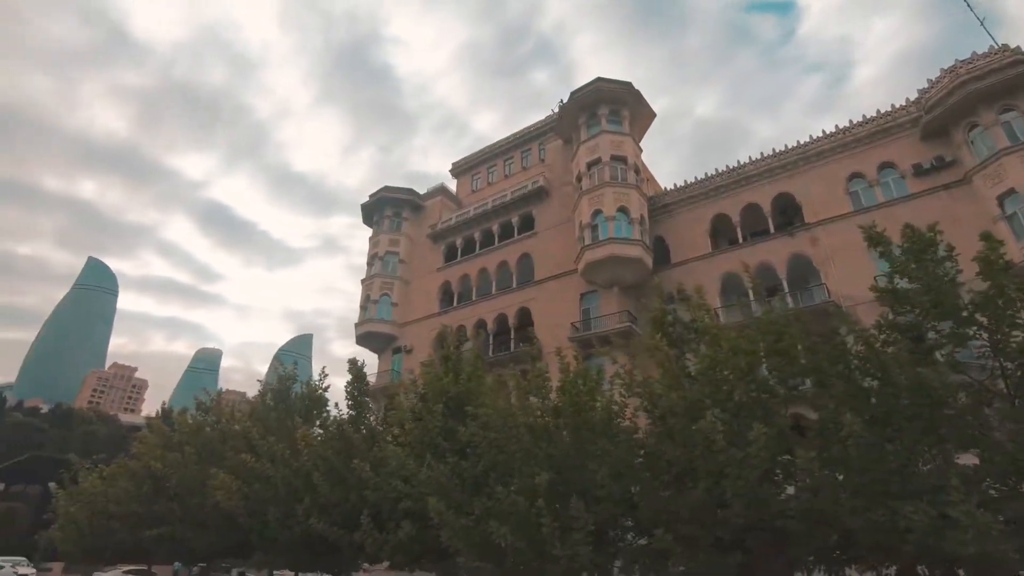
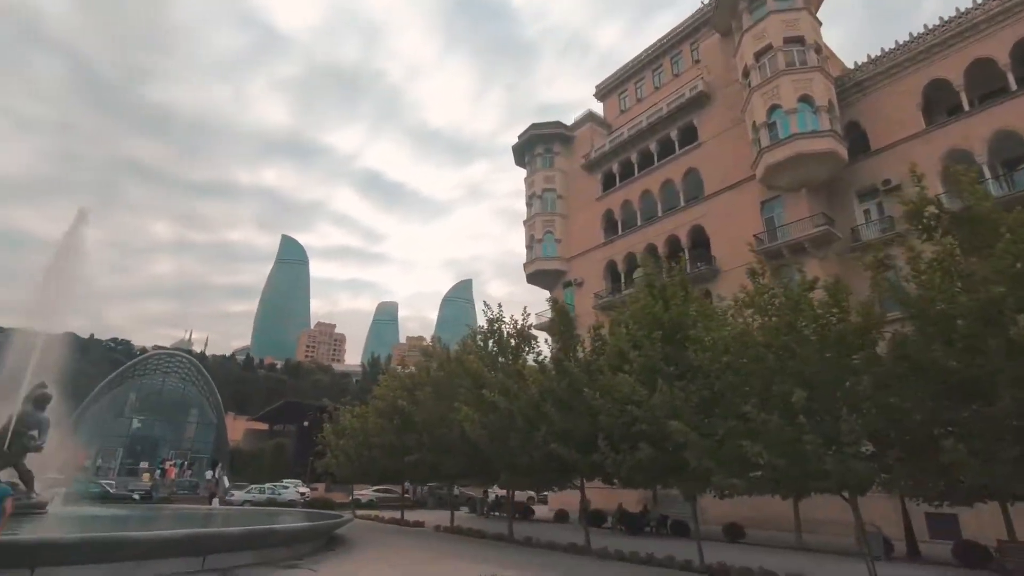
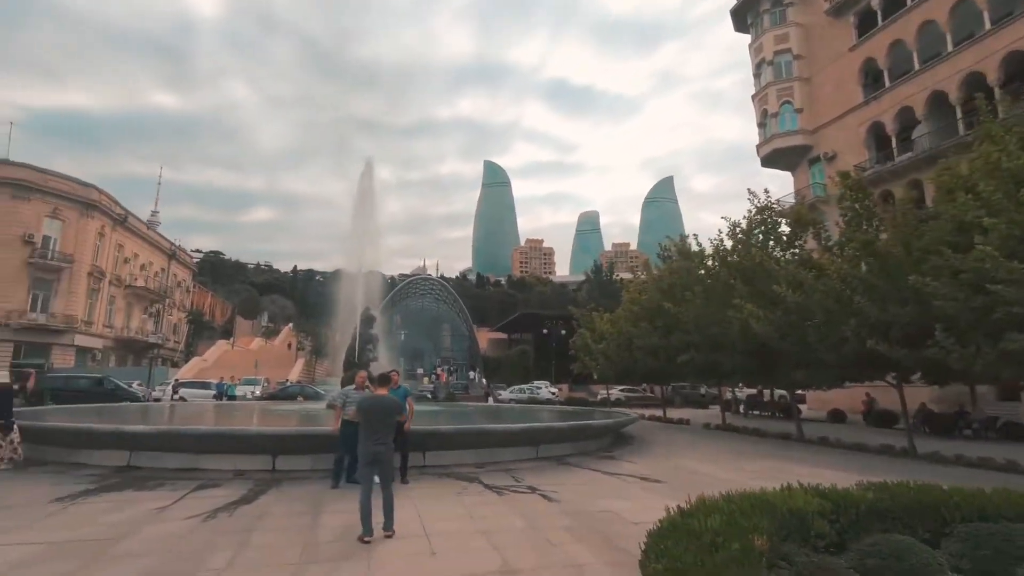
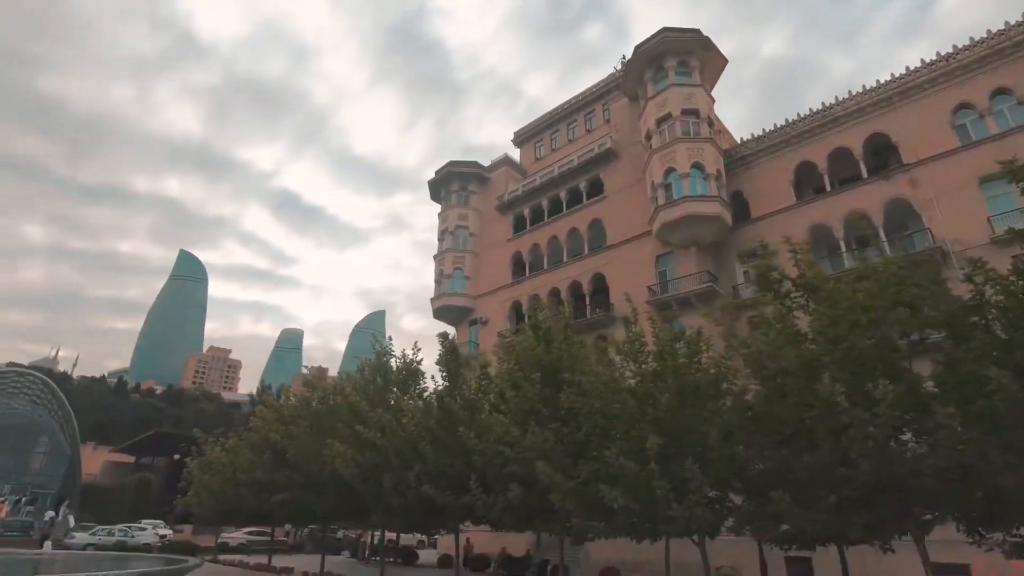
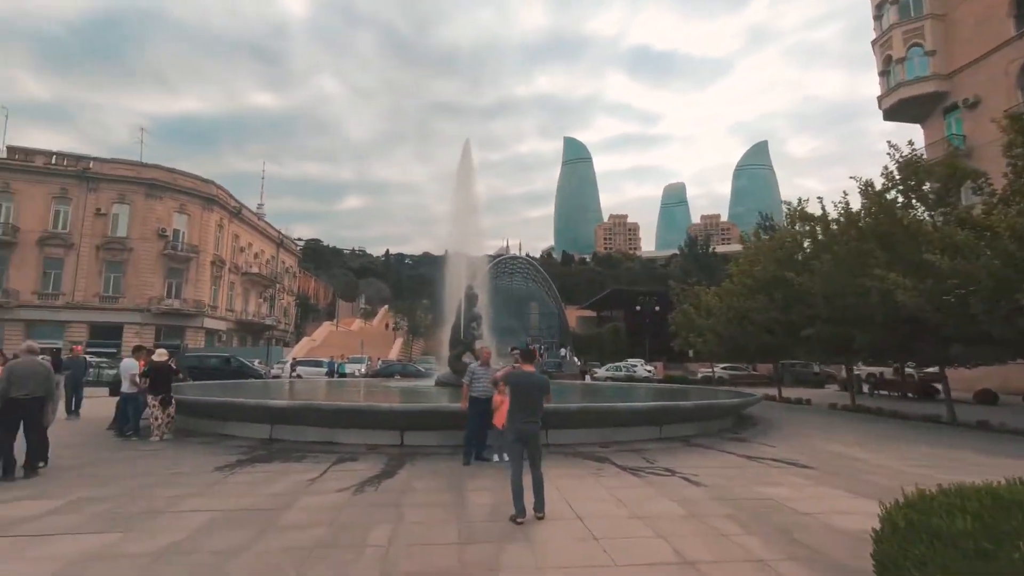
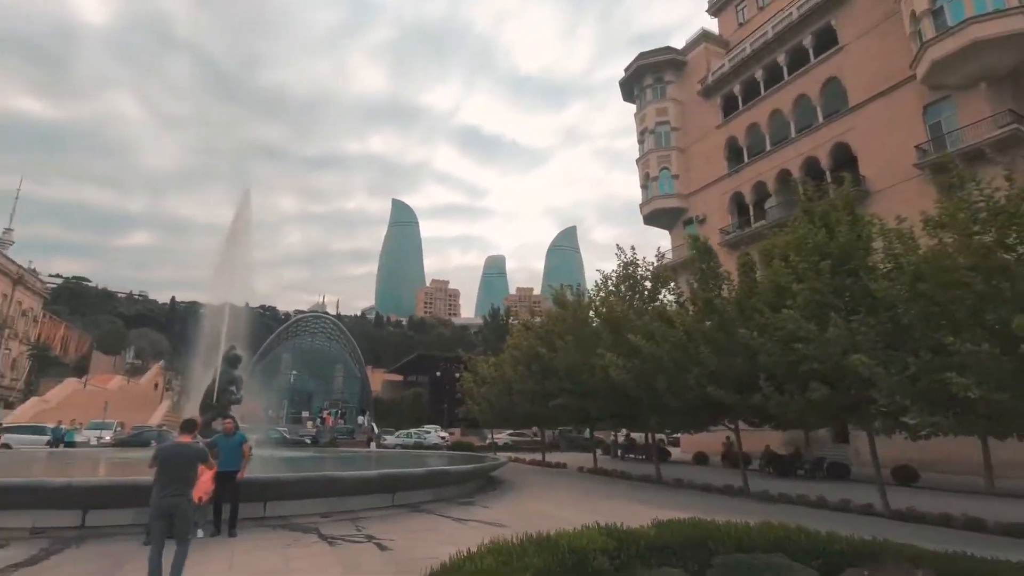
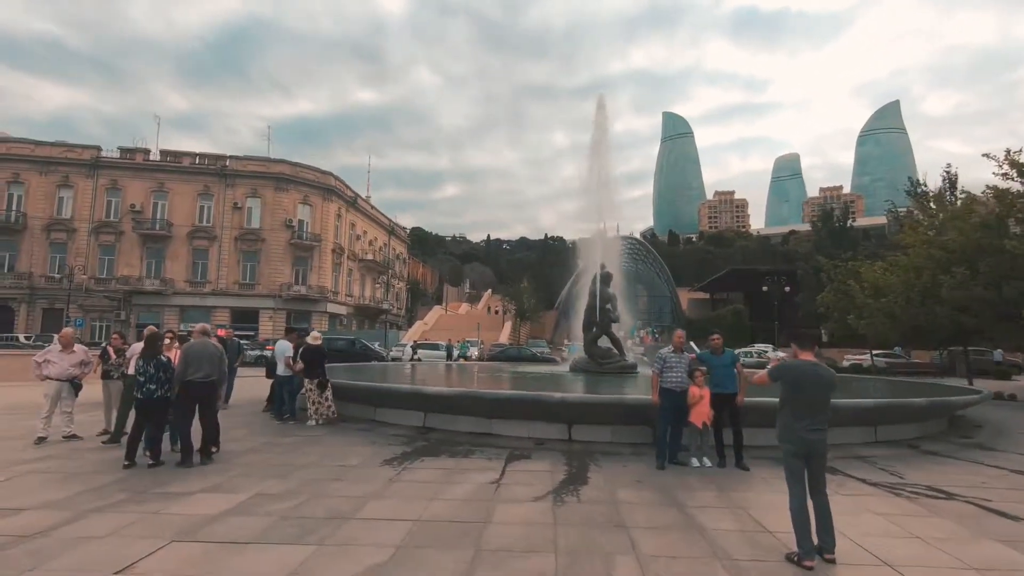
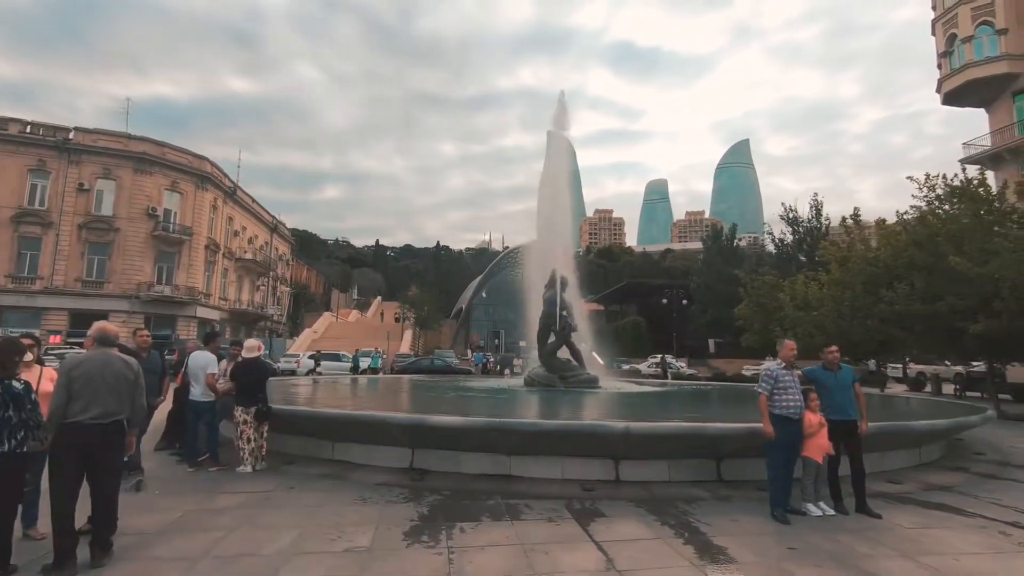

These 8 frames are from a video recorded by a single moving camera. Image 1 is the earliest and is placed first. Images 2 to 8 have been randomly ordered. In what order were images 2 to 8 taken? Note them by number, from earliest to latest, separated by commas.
4, 2, 6, 3, 5, 7, 8
